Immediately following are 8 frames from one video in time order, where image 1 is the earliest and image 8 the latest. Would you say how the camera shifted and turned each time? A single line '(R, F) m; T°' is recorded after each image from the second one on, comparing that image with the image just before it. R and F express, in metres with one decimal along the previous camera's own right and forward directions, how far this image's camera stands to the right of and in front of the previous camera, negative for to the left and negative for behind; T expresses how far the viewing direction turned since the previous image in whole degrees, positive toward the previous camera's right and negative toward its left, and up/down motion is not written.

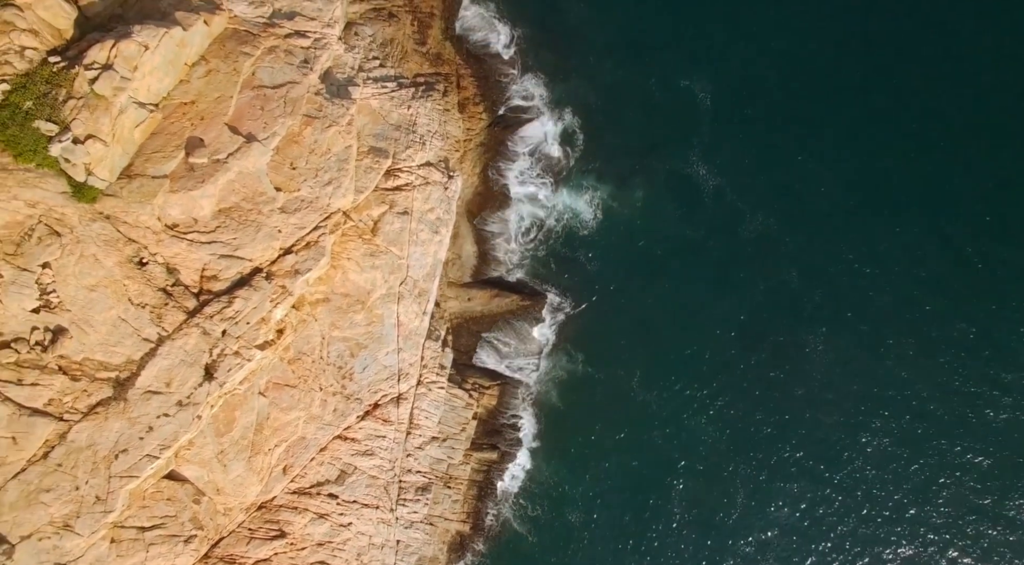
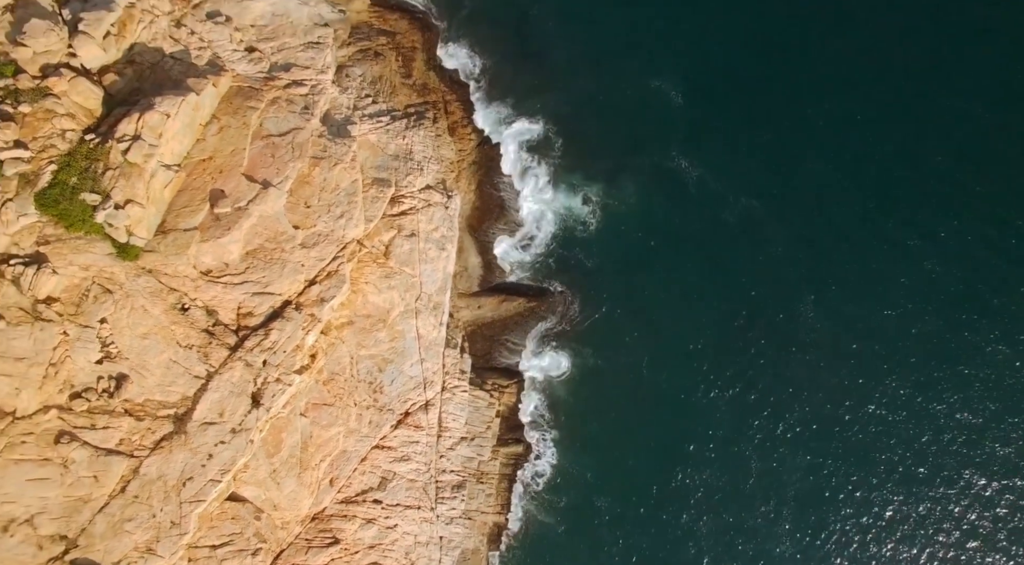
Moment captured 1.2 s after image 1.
(-0.3, -4.1) m; 0°
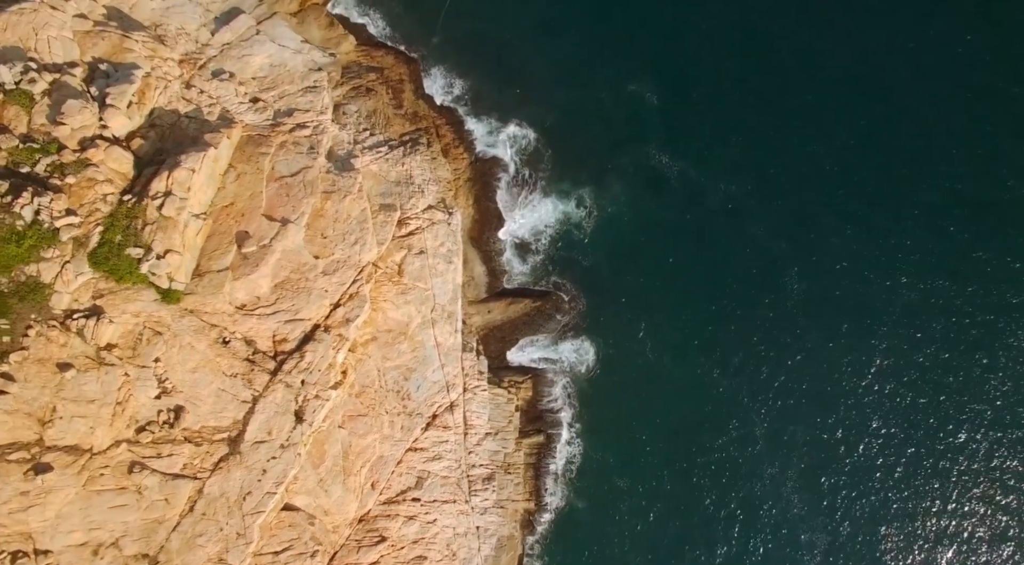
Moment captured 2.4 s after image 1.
(-0.2, -4.5) m; 0°
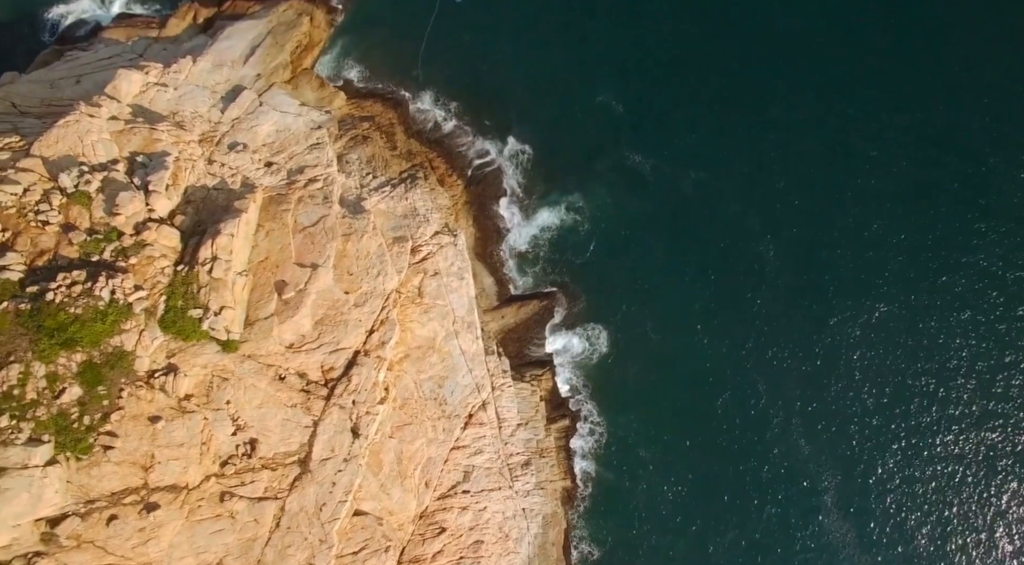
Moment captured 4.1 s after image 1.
(-0.3, -6.8) m; 0°
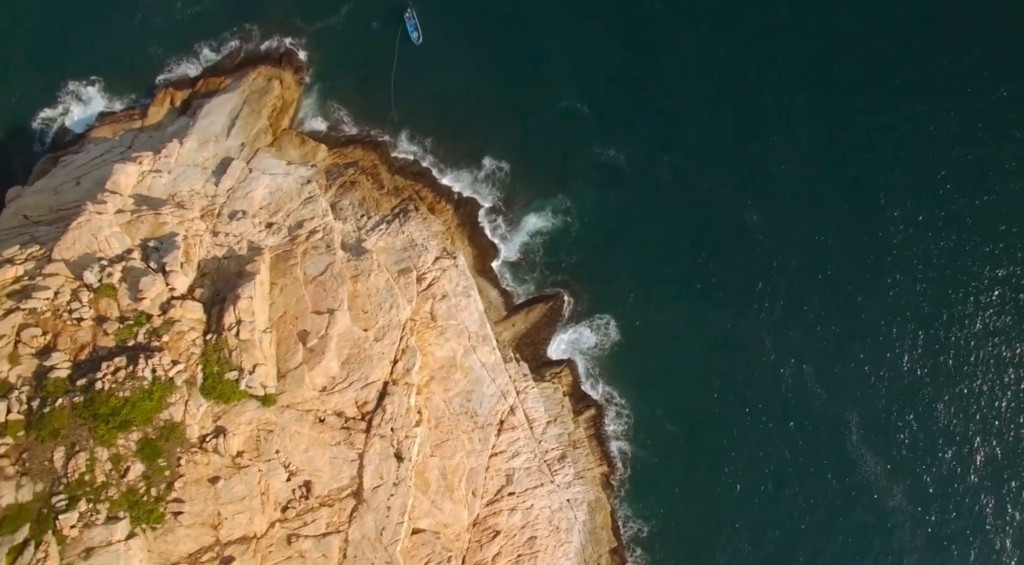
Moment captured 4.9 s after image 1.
(-0.1, -3.5) m; 0°
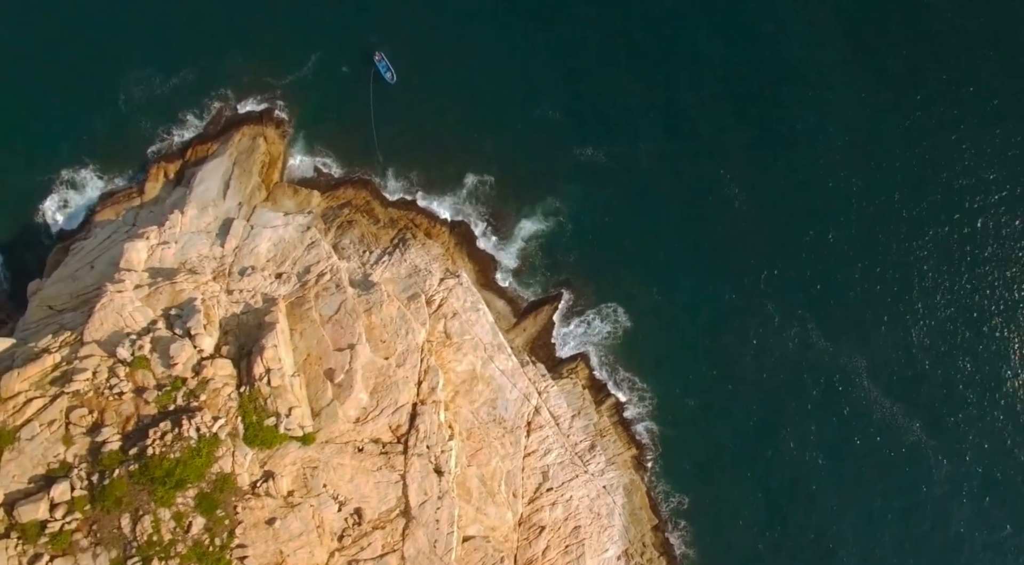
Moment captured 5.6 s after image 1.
(-0.1, -3.1) m; 0°
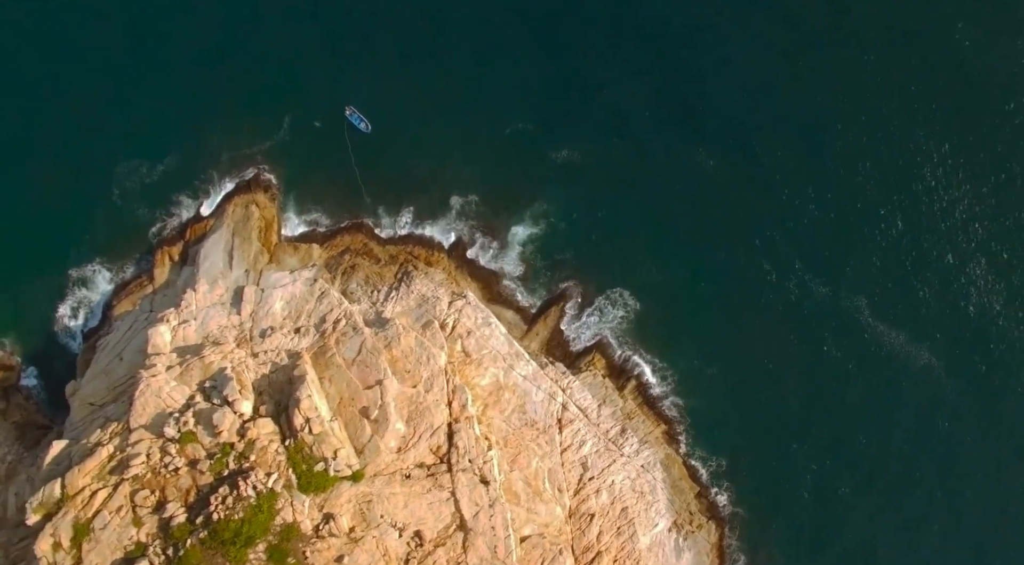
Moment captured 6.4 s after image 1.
(-0.1, -3.3) m; 0°
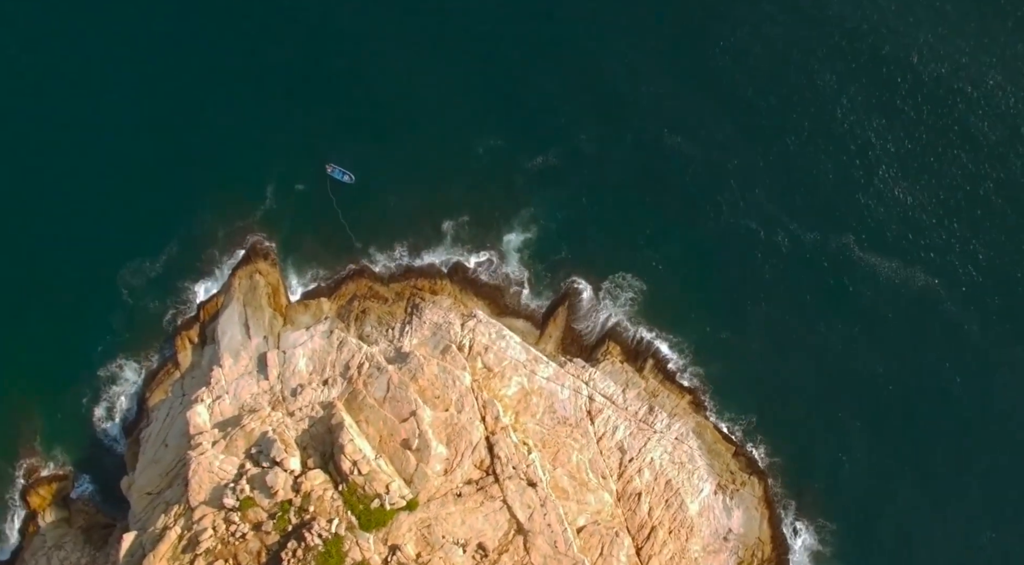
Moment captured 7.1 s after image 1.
(-0.1, -3.2) m; 0°
